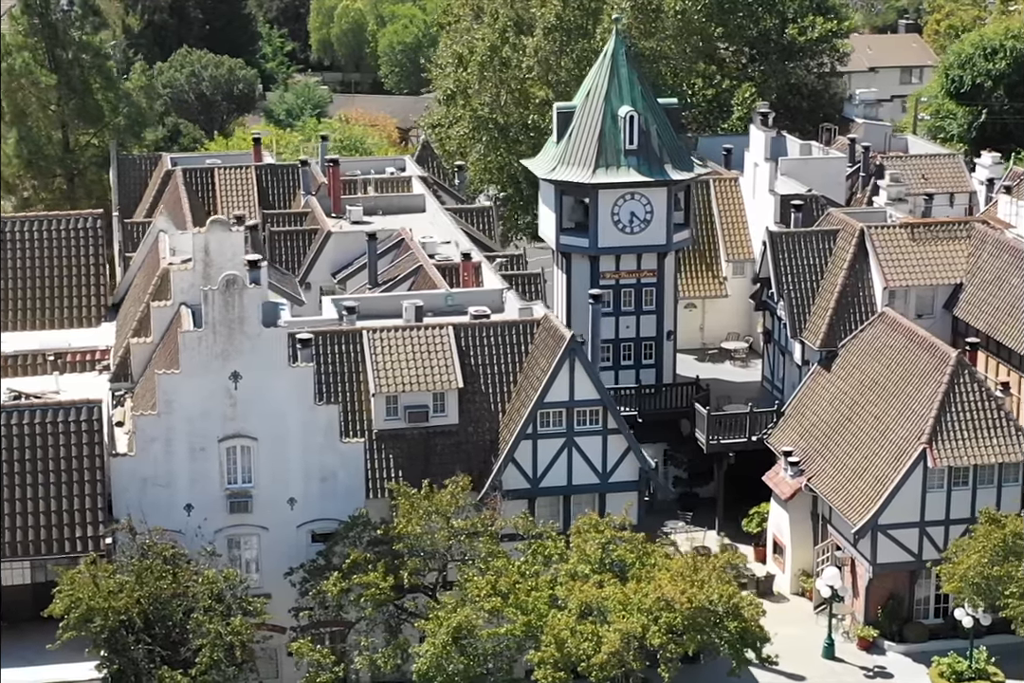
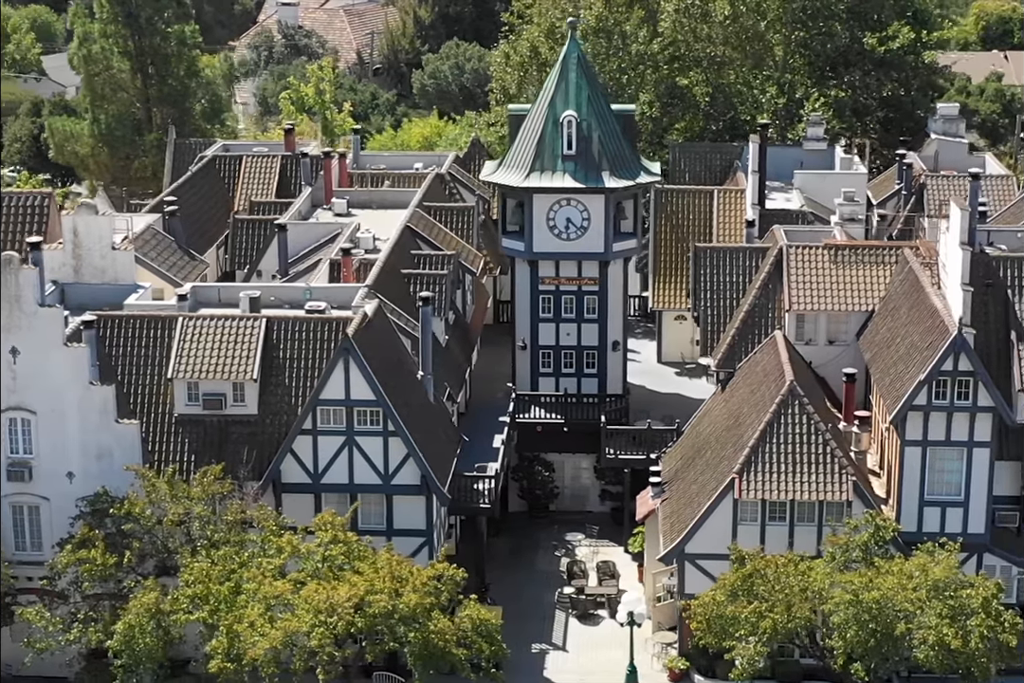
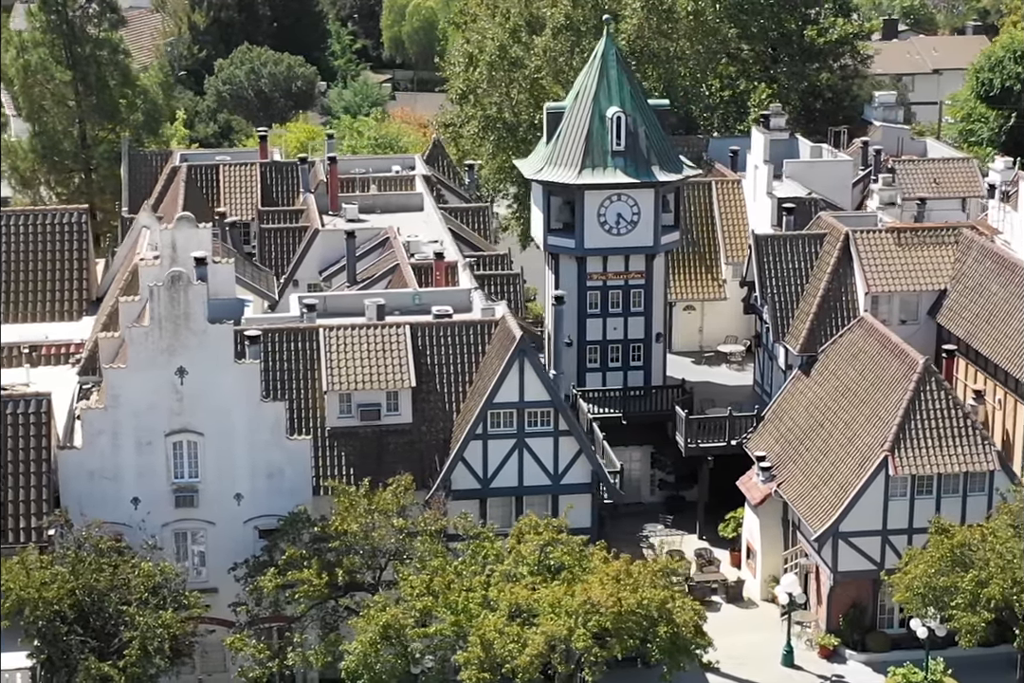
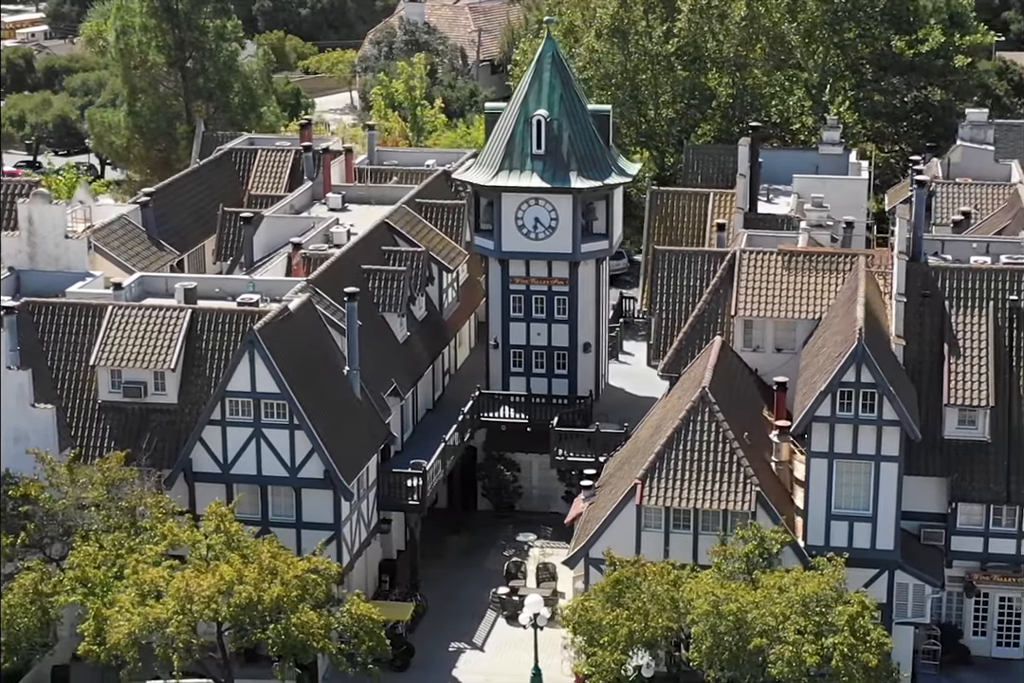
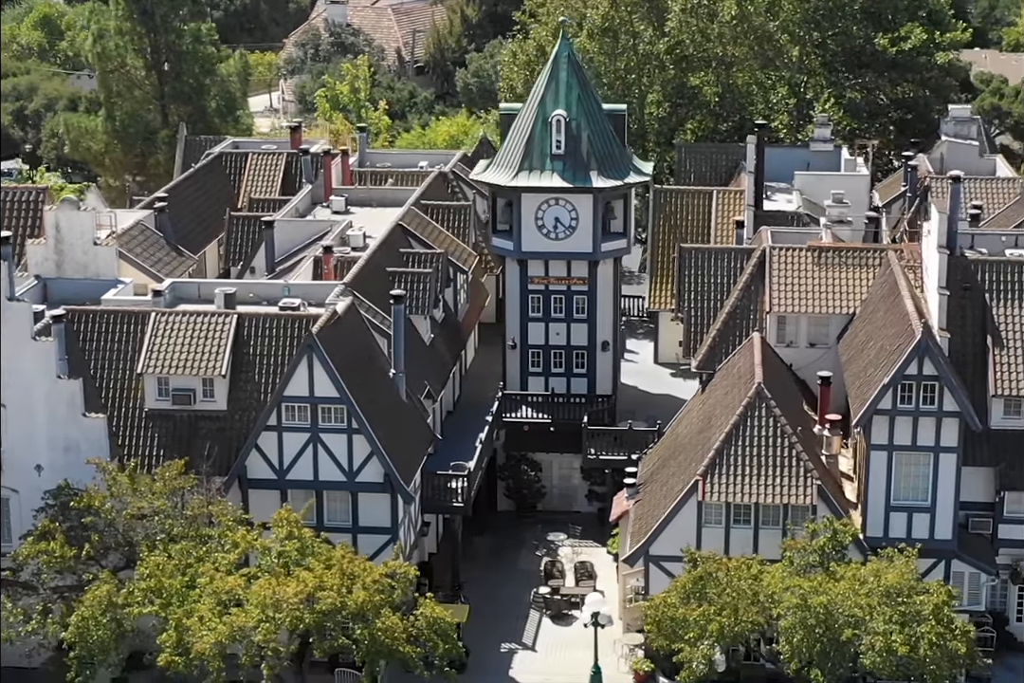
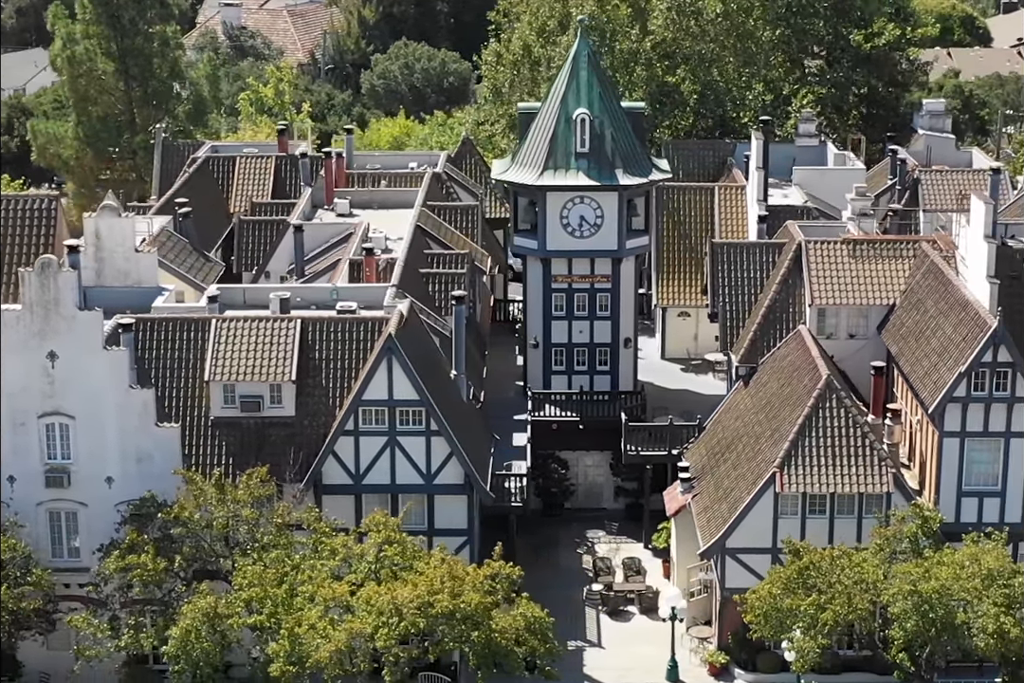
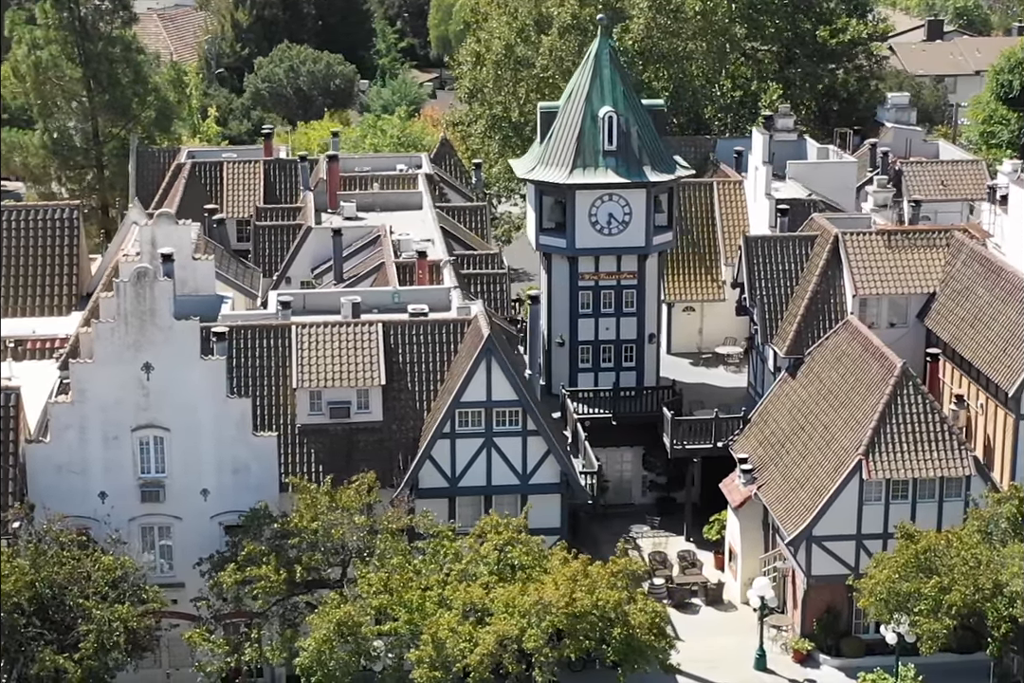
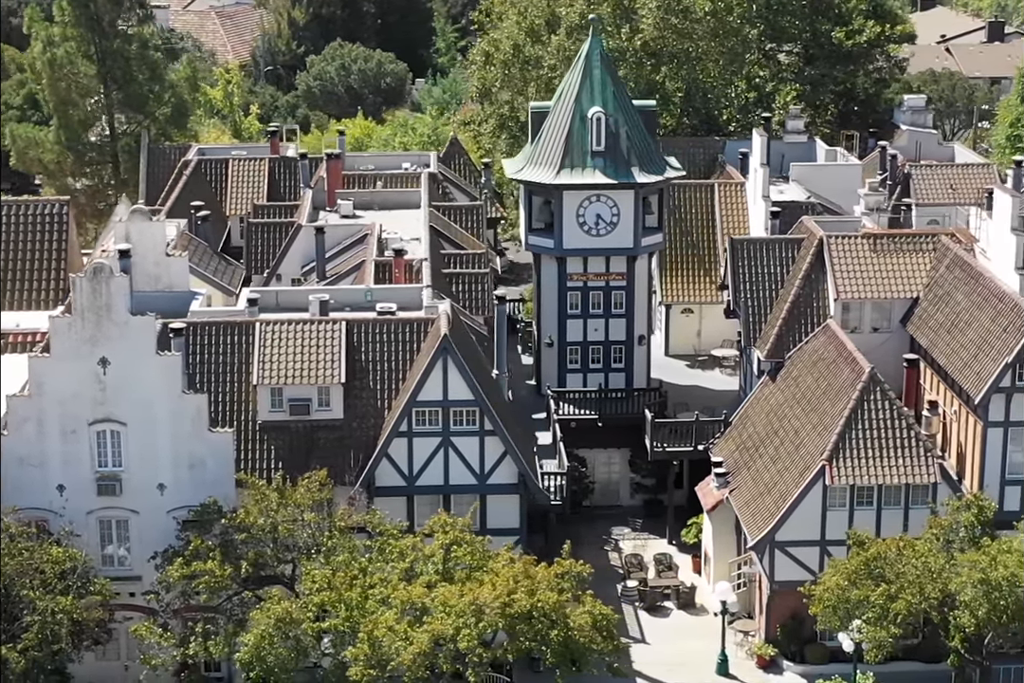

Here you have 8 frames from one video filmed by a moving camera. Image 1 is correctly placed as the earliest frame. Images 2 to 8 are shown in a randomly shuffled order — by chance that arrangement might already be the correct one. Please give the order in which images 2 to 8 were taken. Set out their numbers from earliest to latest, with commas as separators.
3, 7, 8, 6, 2, 5, 4
